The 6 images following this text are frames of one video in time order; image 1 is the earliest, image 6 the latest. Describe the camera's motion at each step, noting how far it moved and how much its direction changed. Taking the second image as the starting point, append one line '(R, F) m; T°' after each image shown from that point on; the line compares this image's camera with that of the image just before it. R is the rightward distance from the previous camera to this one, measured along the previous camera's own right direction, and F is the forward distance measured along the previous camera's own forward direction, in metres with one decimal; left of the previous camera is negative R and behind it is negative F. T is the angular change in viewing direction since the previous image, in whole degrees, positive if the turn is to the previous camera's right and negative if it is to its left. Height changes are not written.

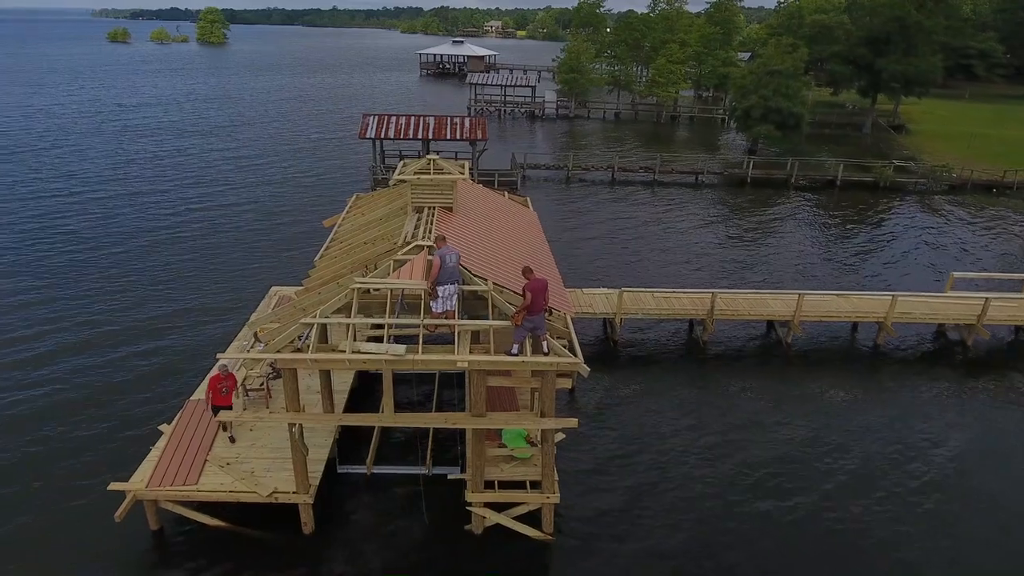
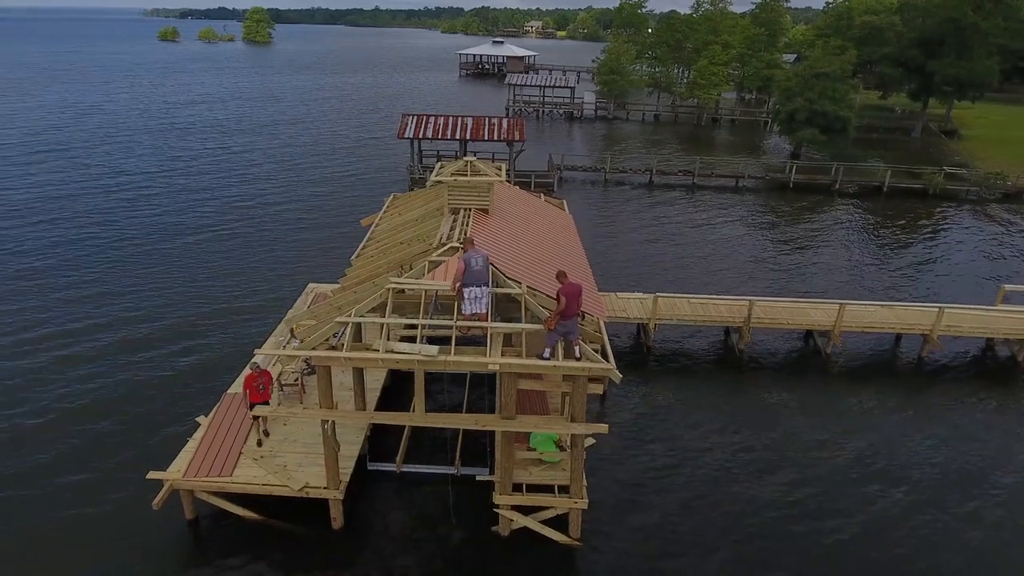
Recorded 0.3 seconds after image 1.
(0.0, +0.1) m; -3°
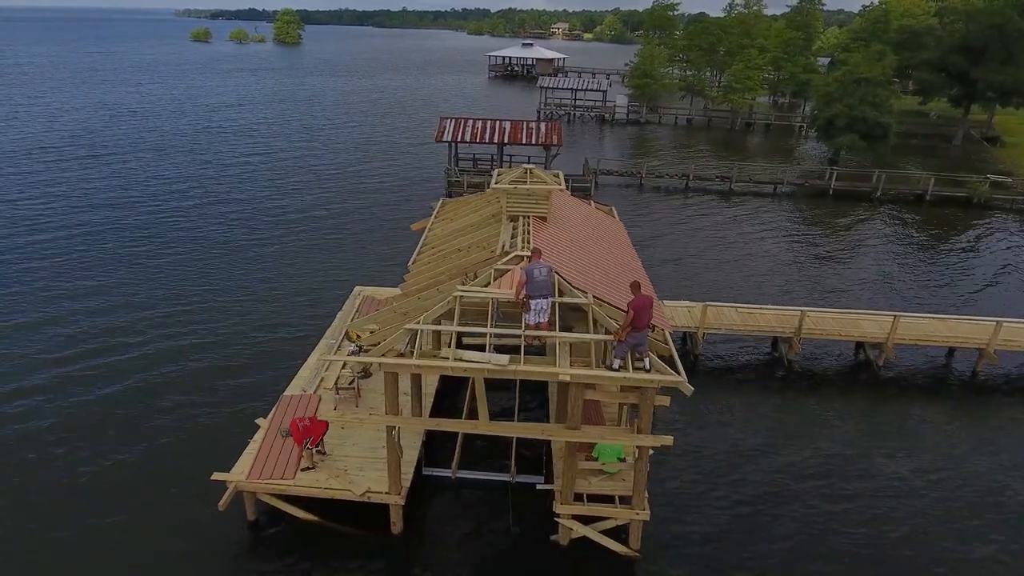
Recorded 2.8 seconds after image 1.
(-1.0, 0.0) m; -2°
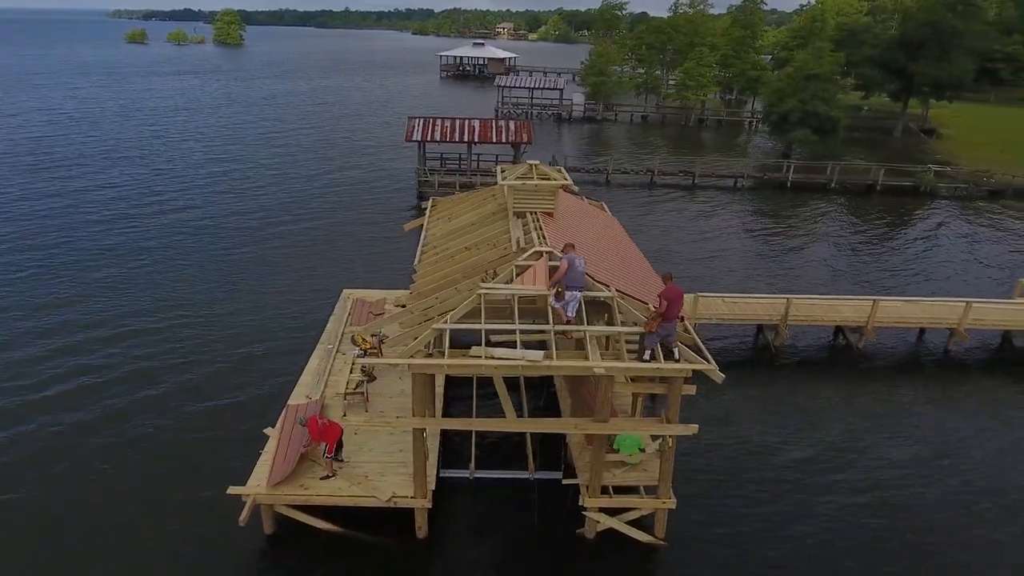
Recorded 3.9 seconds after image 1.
(-1.5, +0.1) m; +4°
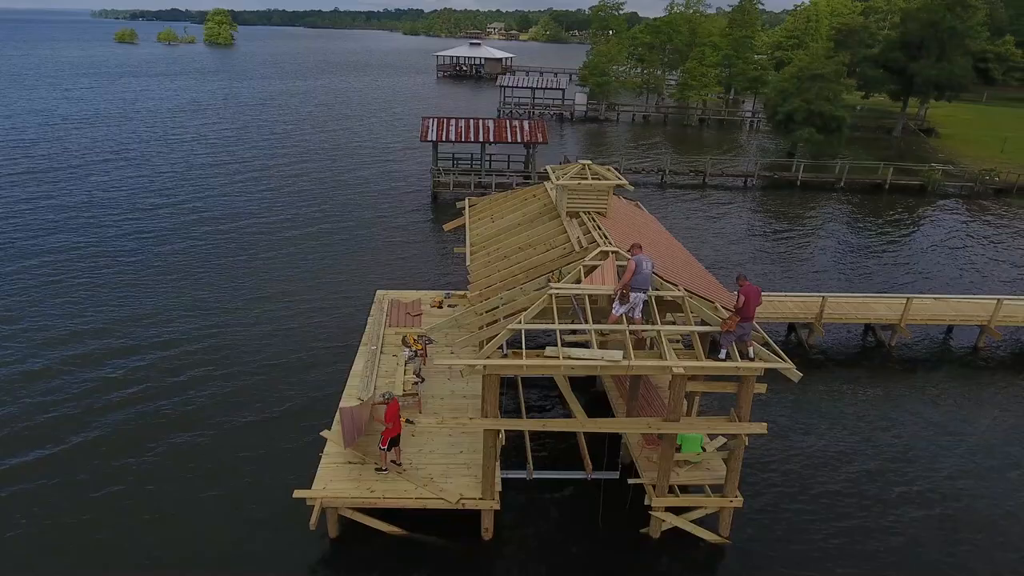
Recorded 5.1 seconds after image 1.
(-1.7, +0.1) m; +1°
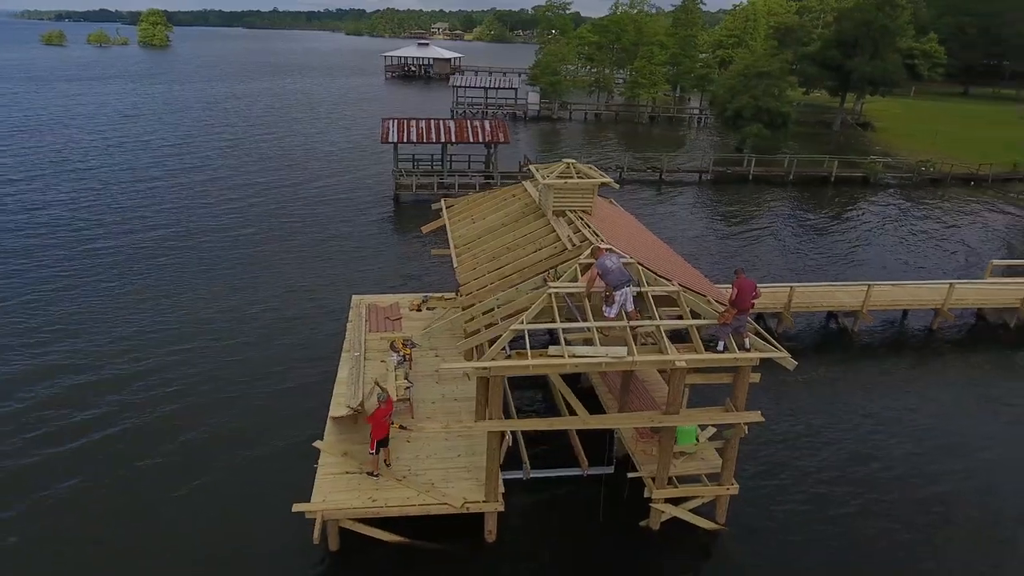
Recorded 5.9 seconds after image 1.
(-1.0, 0.0) m; +4°
